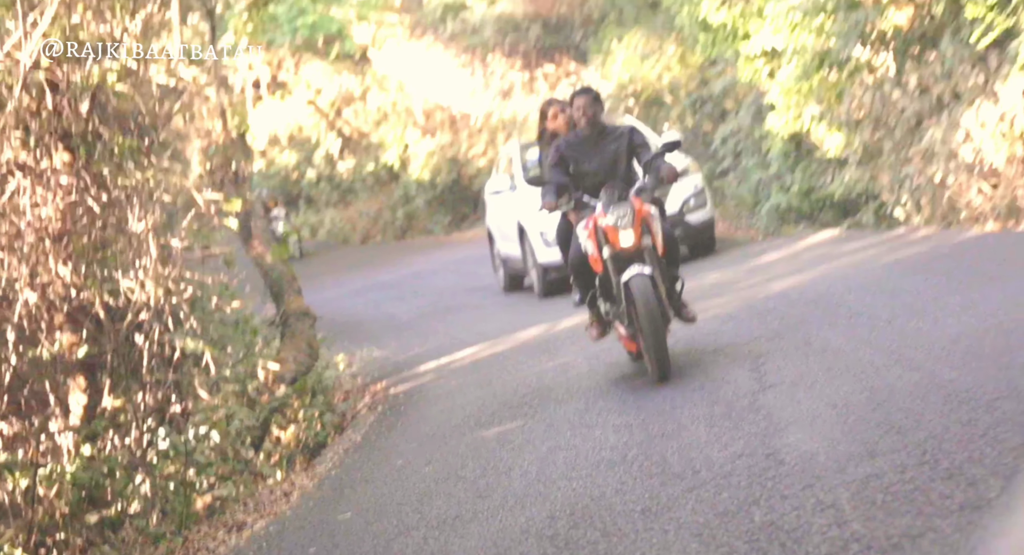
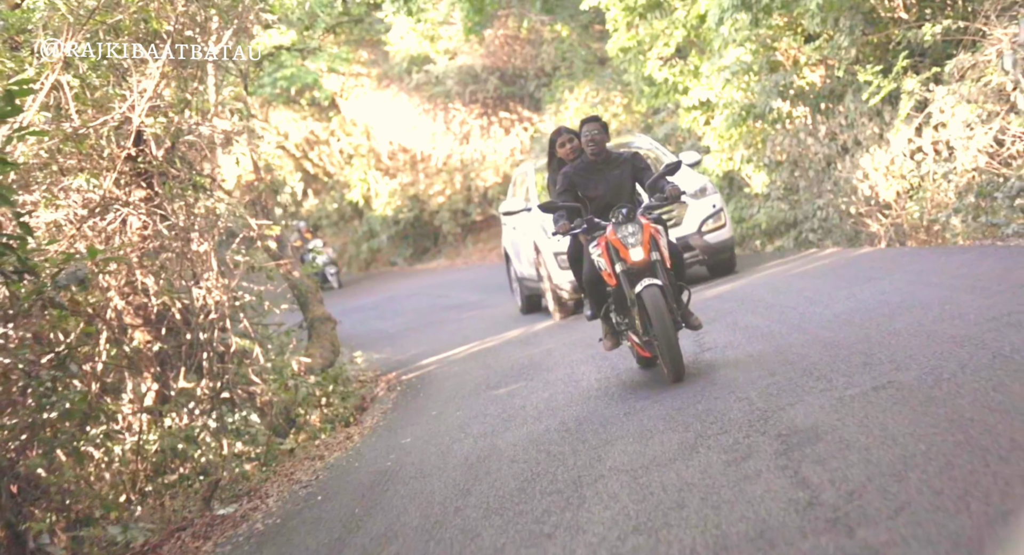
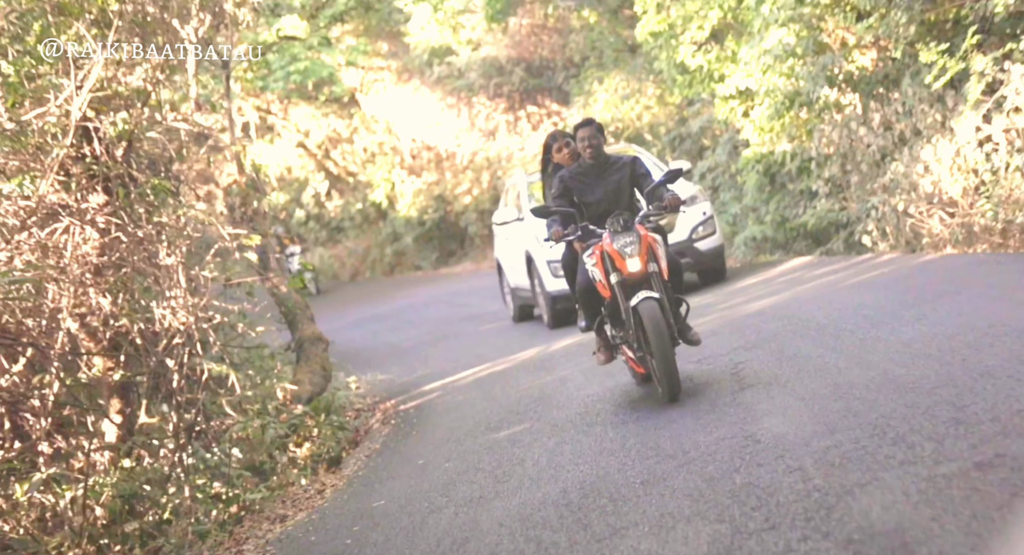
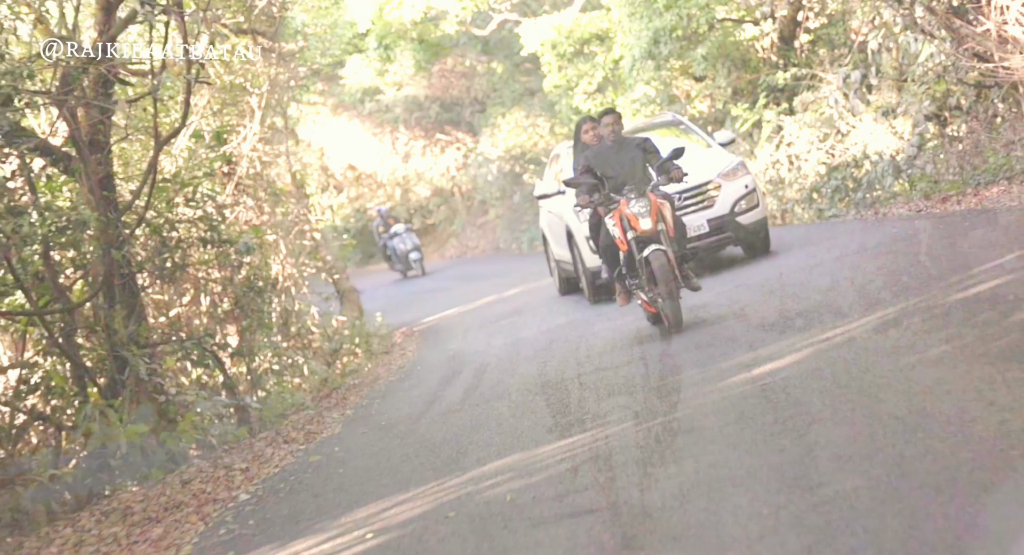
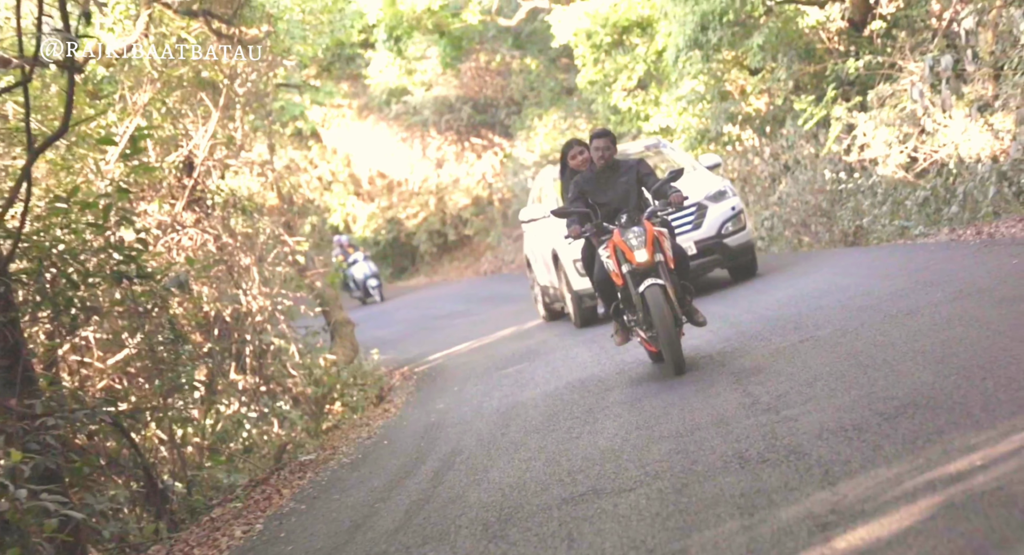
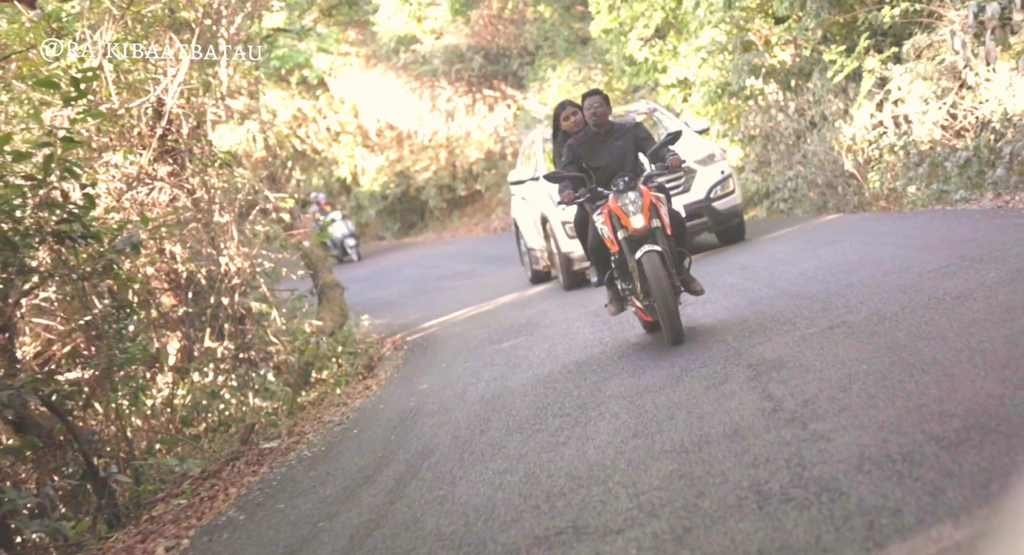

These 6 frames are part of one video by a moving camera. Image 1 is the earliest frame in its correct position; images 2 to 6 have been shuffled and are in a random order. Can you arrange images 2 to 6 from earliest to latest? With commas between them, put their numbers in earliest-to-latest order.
3, 2, 6, 5, 4
